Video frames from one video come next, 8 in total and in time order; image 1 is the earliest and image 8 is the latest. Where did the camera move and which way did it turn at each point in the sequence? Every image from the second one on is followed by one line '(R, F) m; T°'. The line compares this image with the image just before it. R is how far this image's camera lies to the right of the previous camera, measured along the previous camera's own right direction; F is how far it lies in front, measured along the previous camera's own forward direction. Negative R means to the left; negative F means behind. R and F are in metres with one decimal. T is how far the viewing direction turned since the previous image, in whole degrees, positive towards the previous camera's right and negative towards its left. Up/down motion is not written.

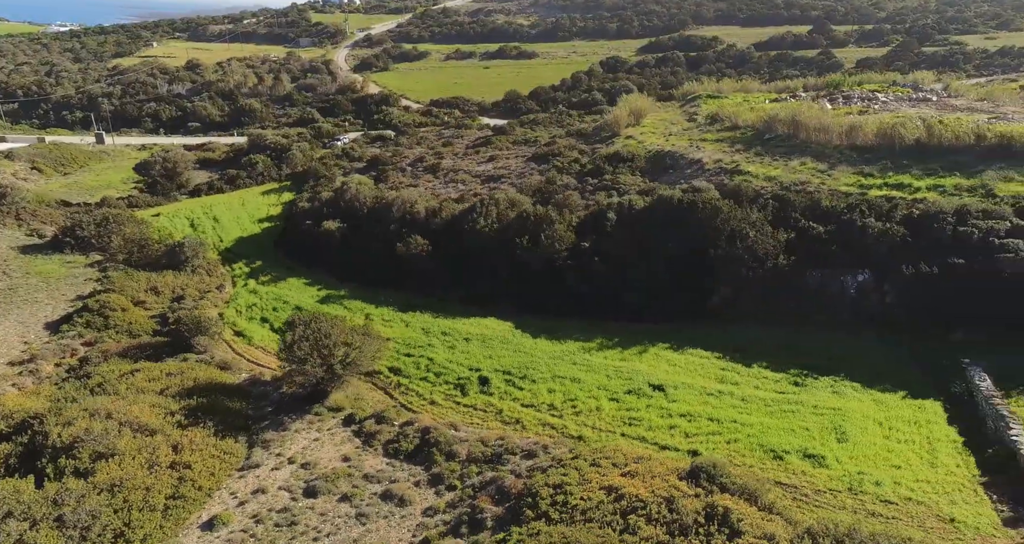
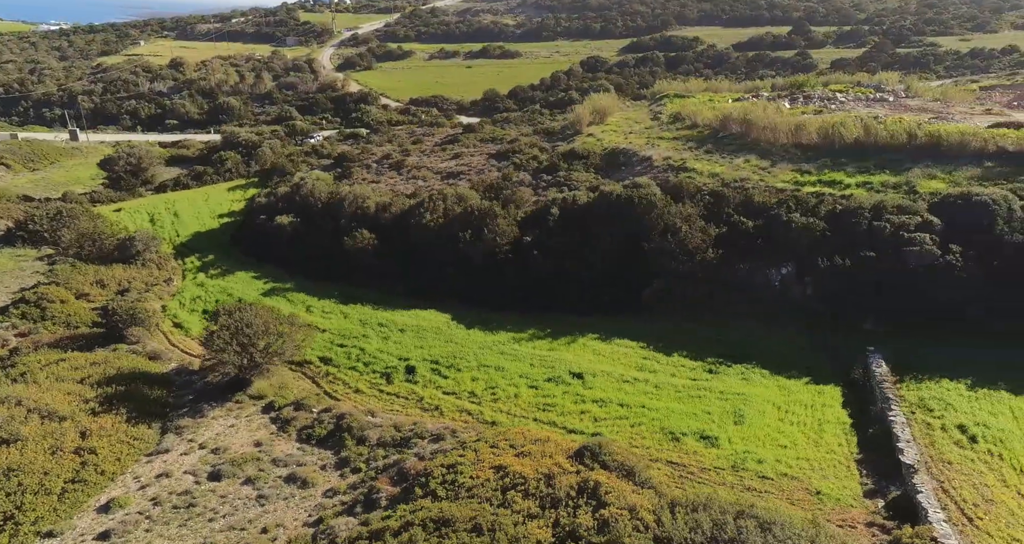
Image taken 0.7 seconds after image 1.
(+2.1, -0.7) m; 0°
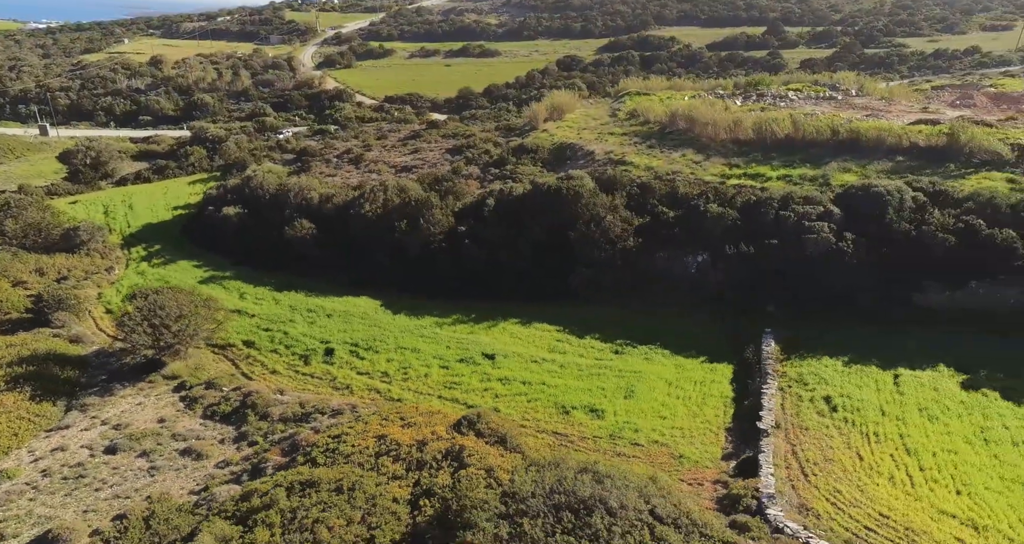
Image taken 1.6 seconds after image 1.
(+2.5, -1.0) m; 0°
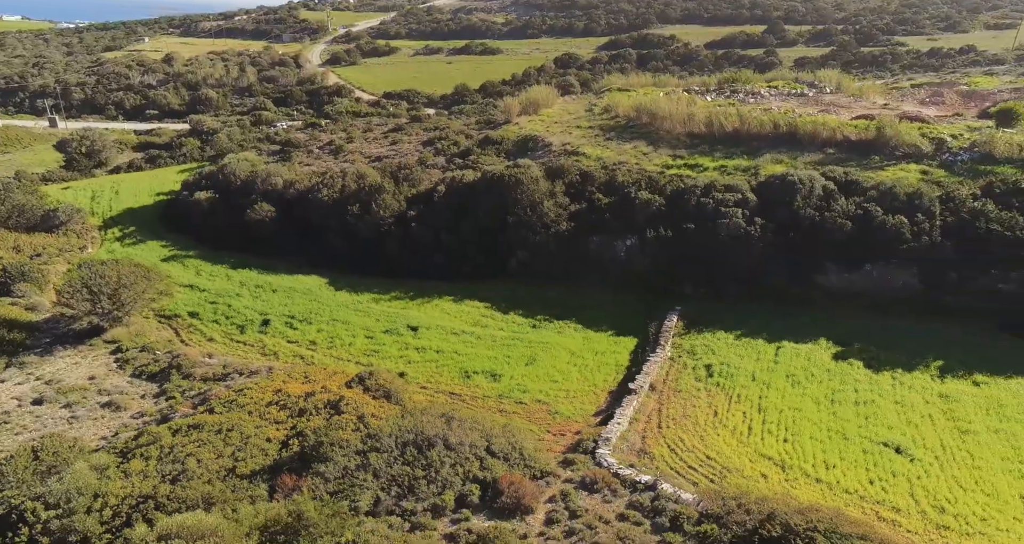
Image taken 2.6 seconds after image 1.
(+3.3, -1.9) m; -1°
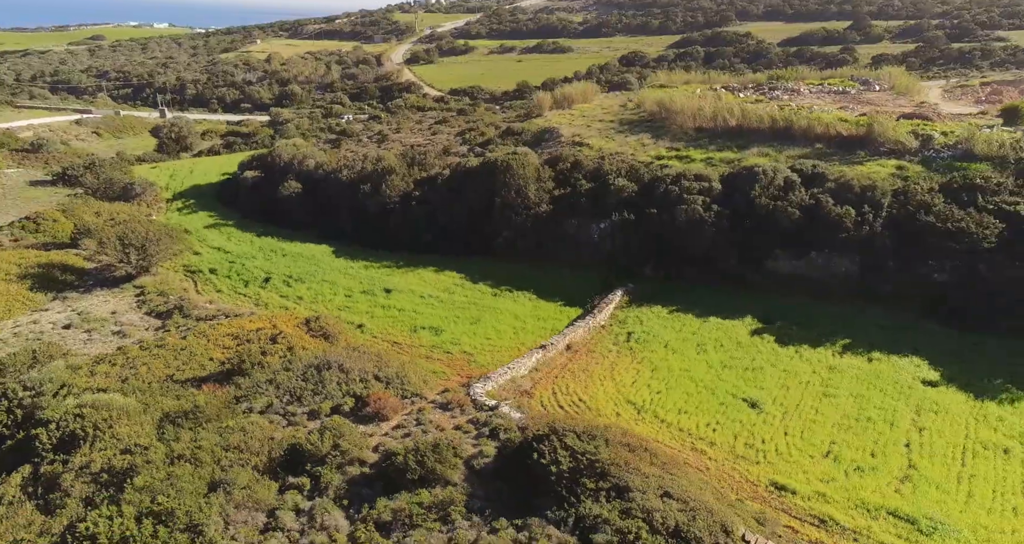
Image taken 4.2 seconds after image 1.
(+5.0, -3.0) m; -7°
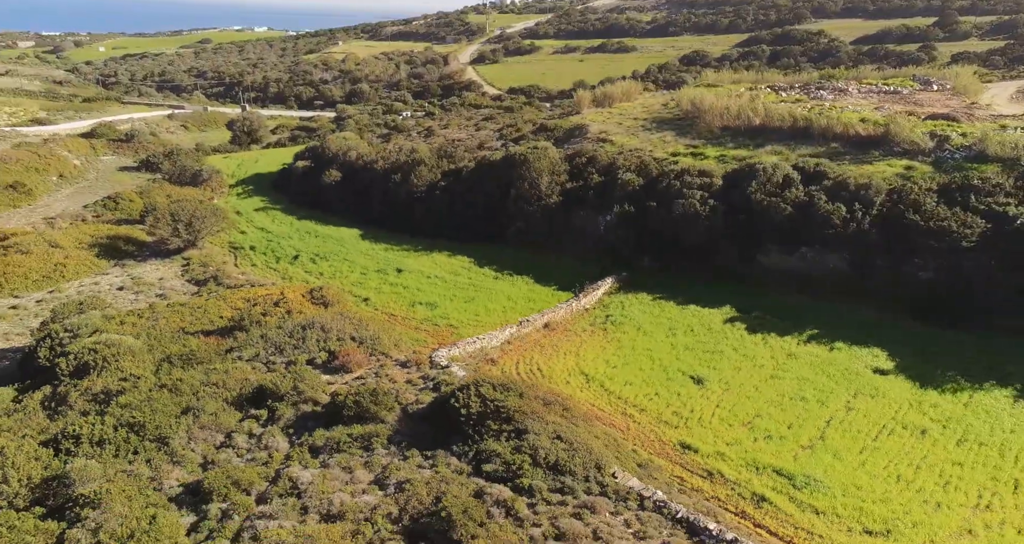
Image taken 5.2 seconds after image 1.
(+3.3, -2.4) m; -6°
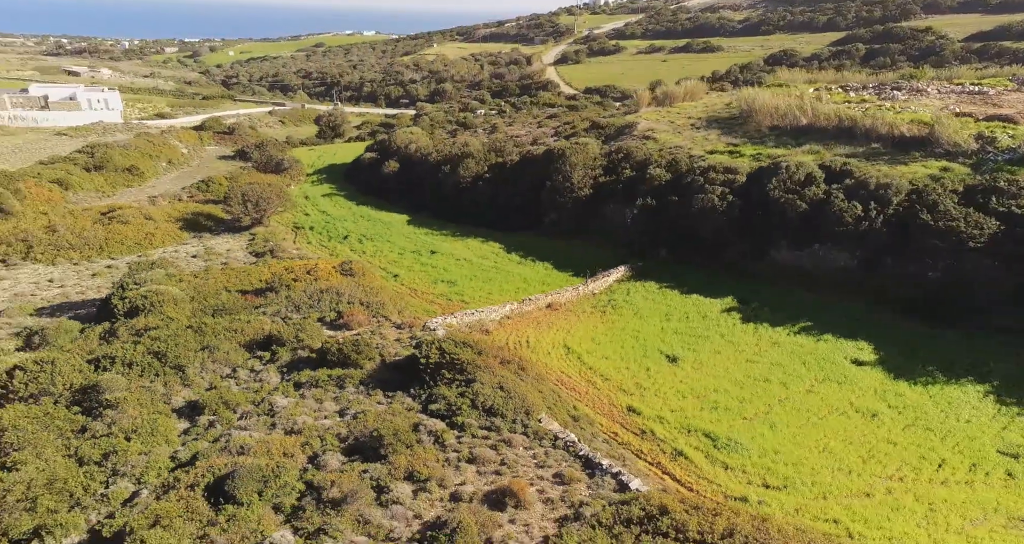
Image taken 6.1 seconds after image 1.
(+3.6, -2.6) m; -8°
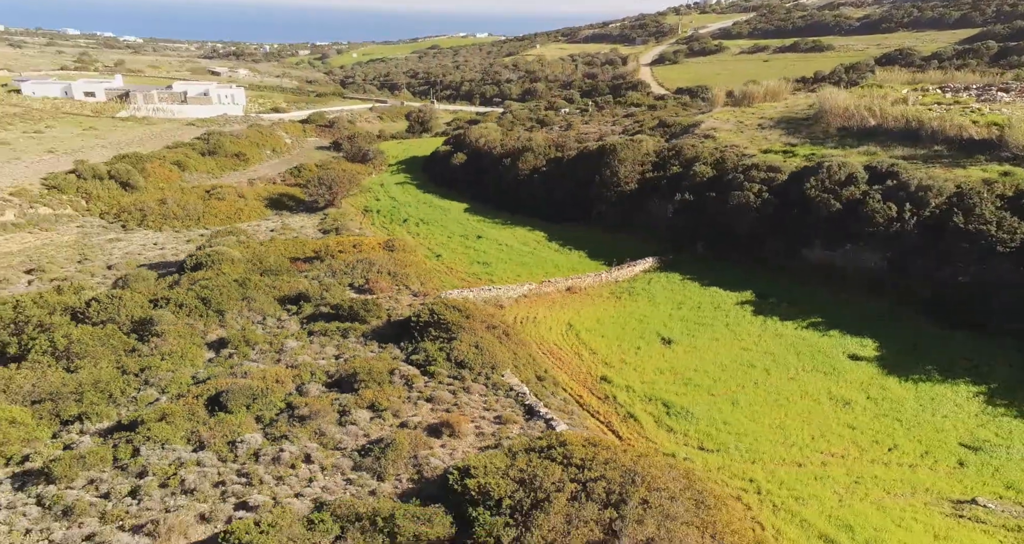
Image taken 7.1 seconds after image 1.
(+3.9, -2.4) m; -9°
